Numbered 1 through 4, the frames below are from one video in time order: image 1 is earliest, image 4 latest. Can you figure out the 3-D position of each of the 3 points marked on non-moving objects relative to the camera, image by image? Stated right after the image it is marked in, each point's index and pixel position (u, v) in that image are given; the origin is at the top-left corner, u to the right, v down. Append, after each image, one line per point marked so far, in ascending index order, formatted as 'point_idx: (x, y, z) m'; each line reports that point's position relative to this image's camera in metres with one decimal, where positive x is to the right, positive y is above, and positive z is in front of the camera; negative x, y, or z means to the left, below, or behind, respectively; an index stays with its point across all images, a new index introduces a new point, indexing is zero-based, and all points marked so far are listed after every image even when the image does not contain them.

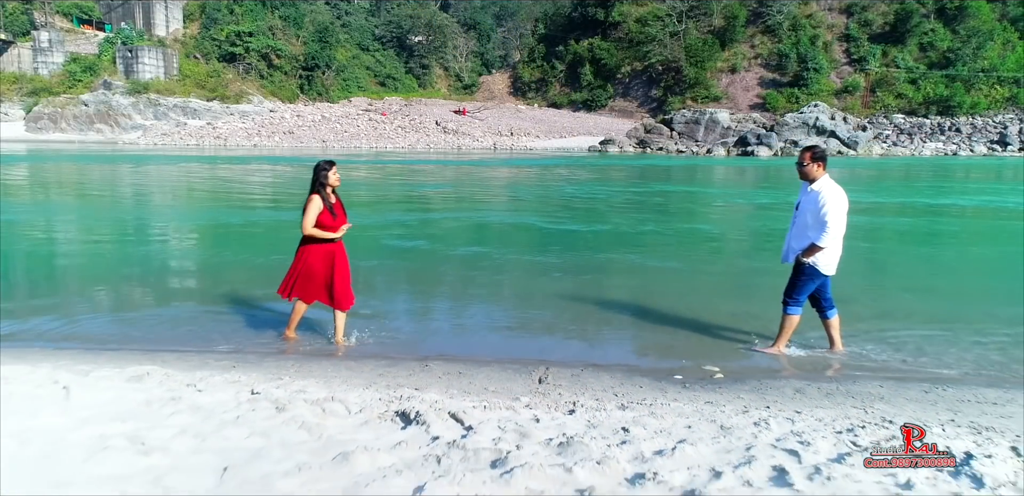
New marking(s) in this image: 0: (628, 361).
0: (+0.8, -0.7, +4.4) m
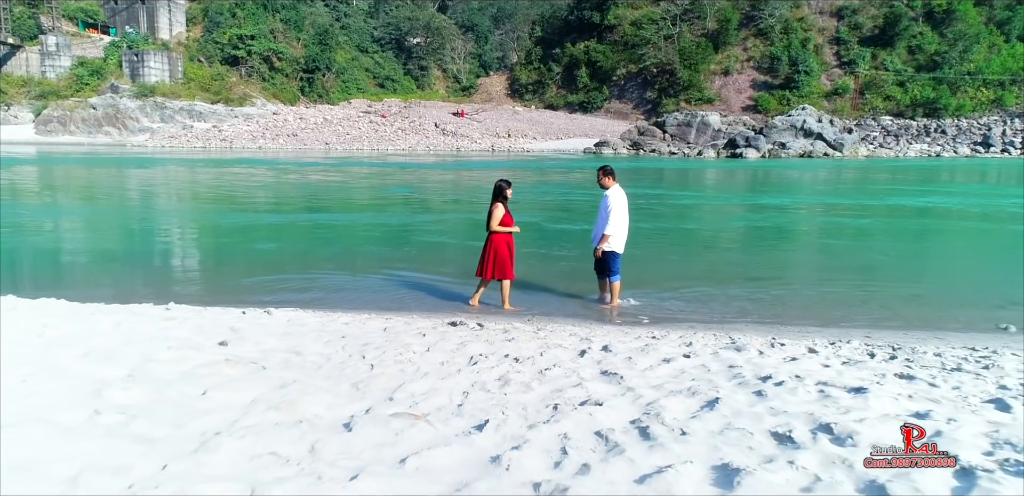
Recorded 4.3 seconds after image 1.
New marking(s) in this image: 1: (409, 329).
0: (+0.8, -0.6, +6.9) m
1: (-0.7, -0.5, +4.5) m
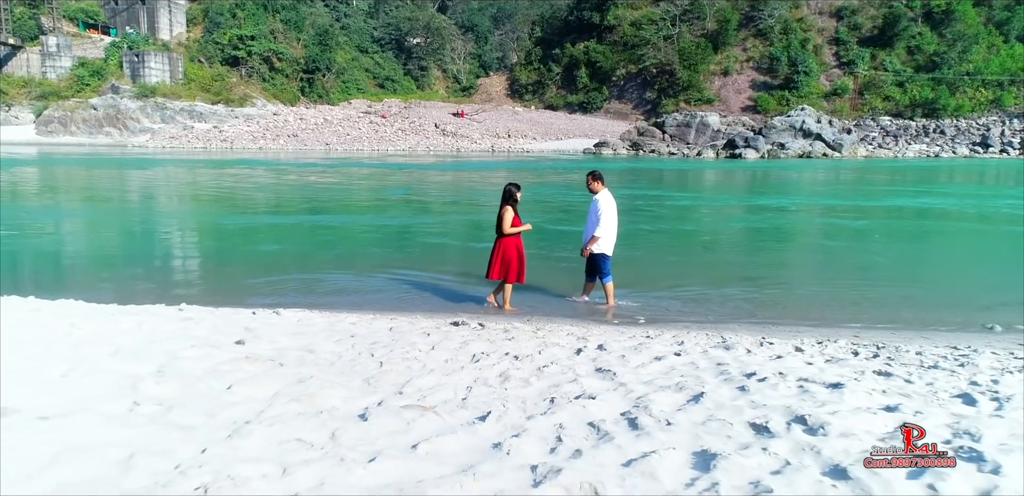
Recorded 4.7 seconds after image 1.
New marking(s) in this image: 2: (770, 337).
0: (+0.8, -0.7, +7.1) m
1: (-0.7, -0.5, +4.7) m
2: (+2.0, -0.7, +5.4) m
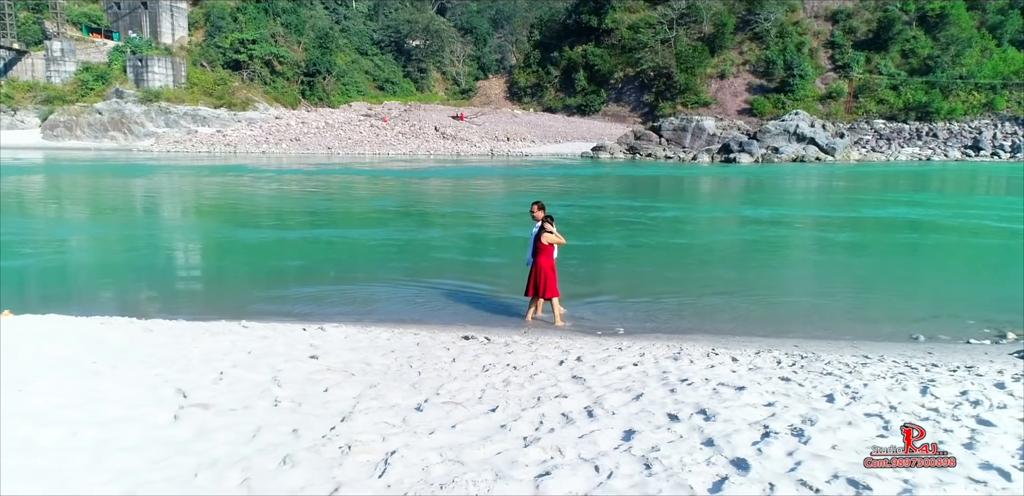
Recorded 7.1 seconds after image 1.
0: (+0.8, -0.9, +8.4) m
1: (-0.7, -0.8, +6.1) m
2: (+2.0, -1.0, +6.8) m
